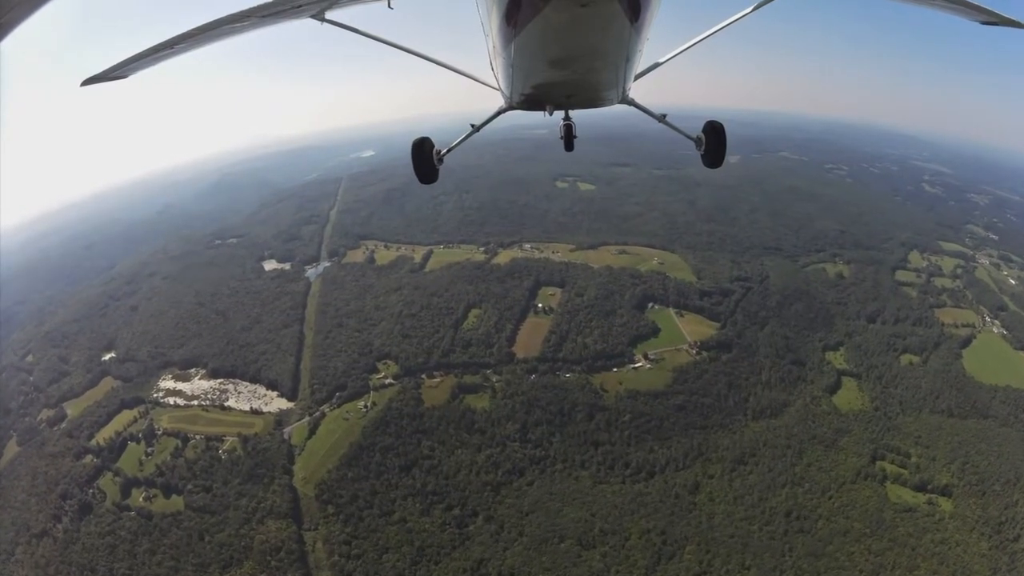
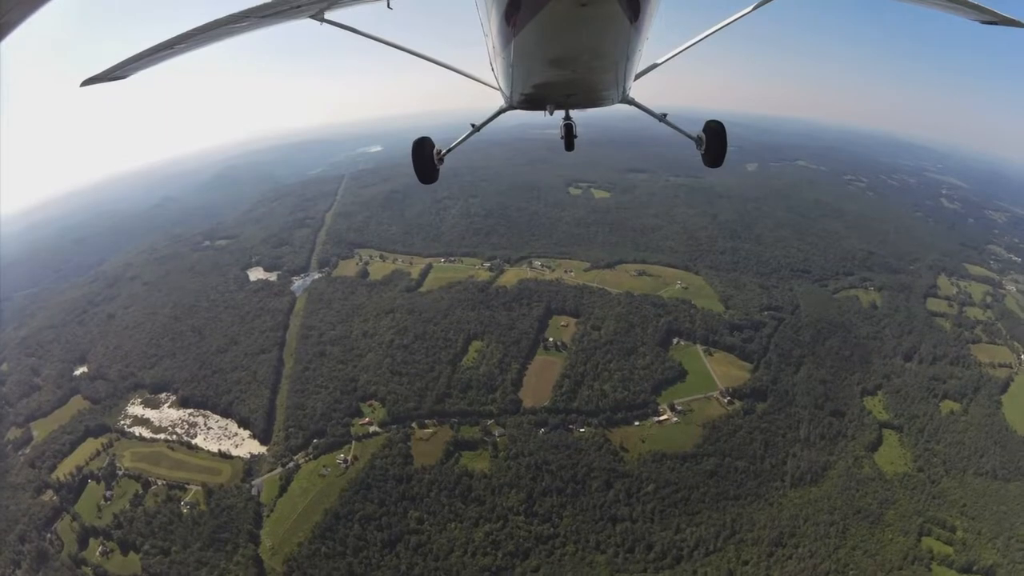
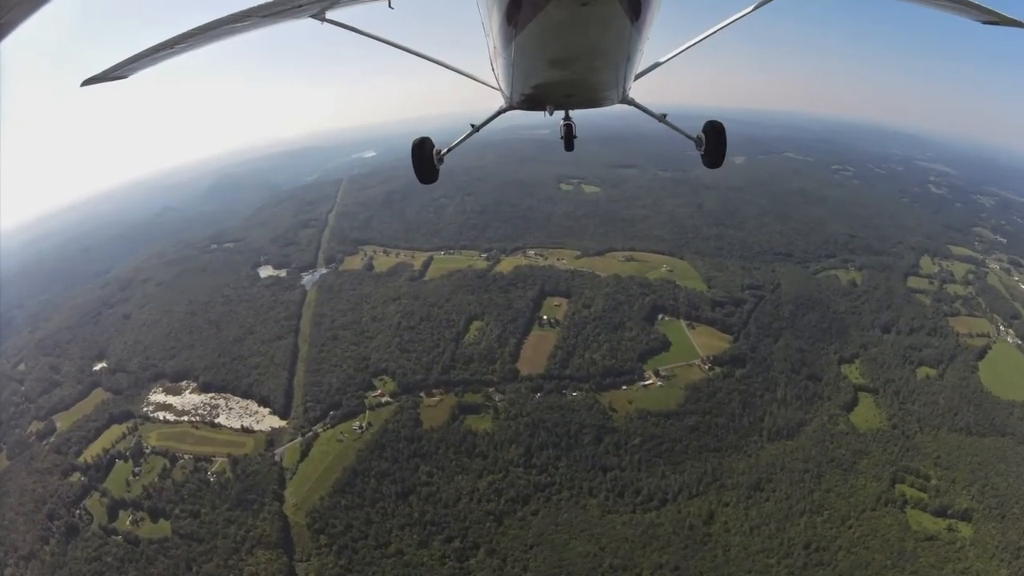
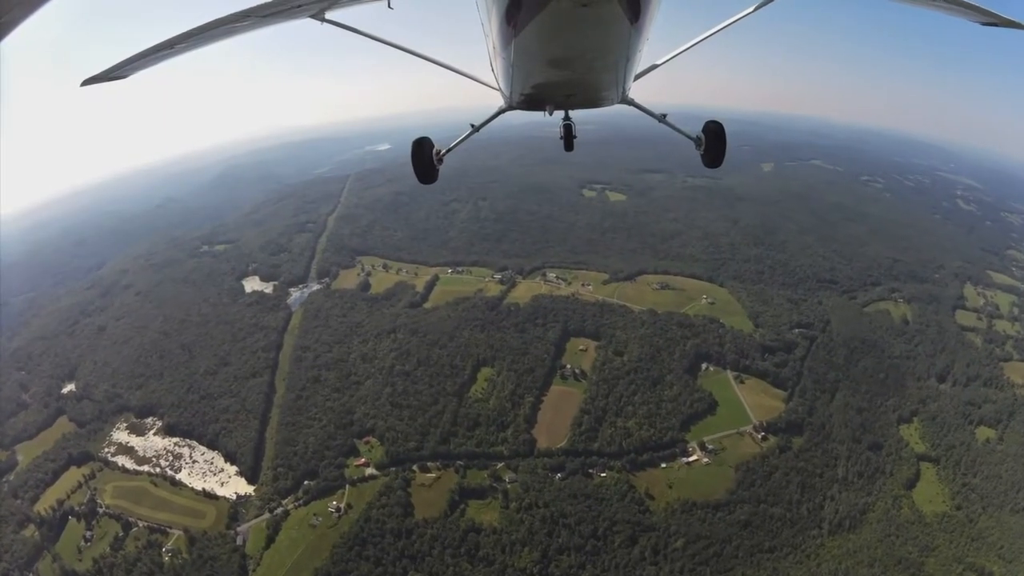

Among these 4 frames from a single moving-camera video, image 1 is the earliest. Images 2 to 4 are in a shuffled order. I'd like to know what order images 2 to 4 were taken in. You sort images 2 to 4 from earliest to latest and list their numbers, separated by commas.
3, 2, 4
